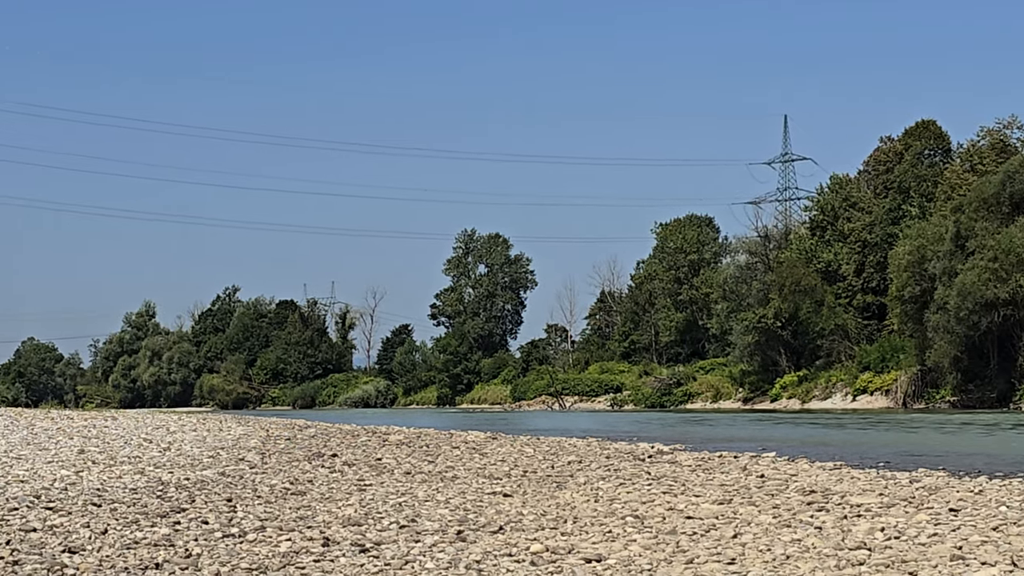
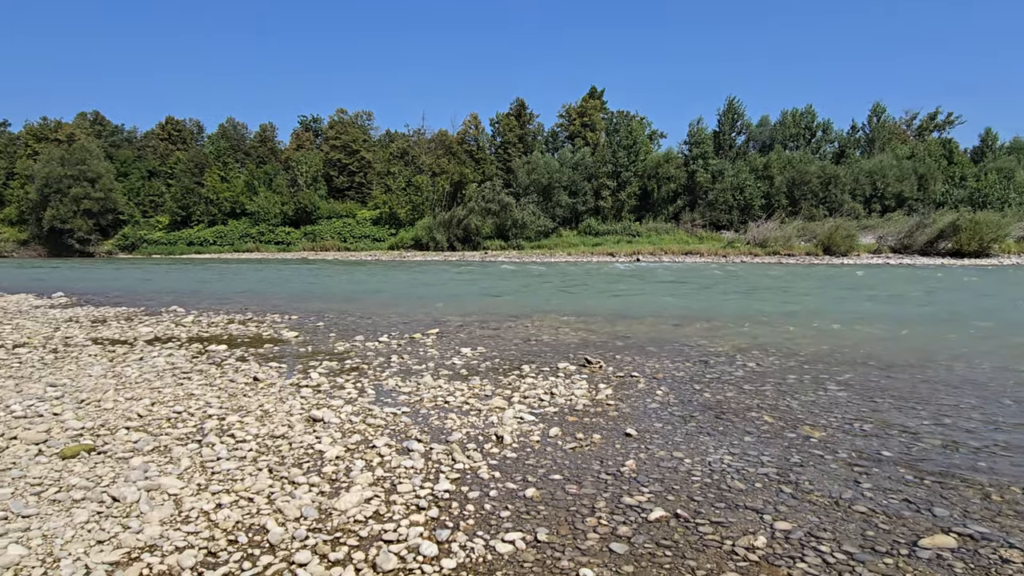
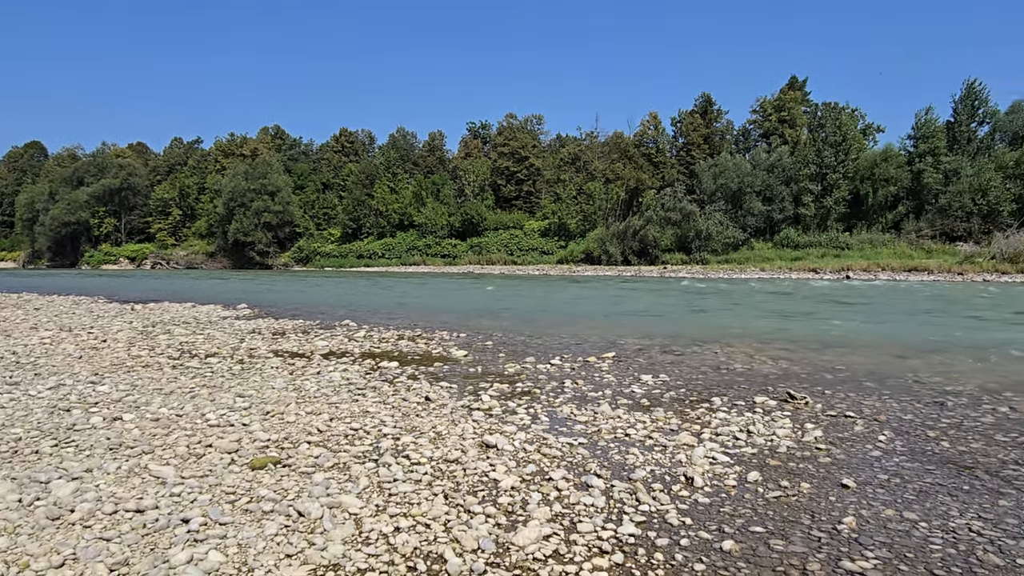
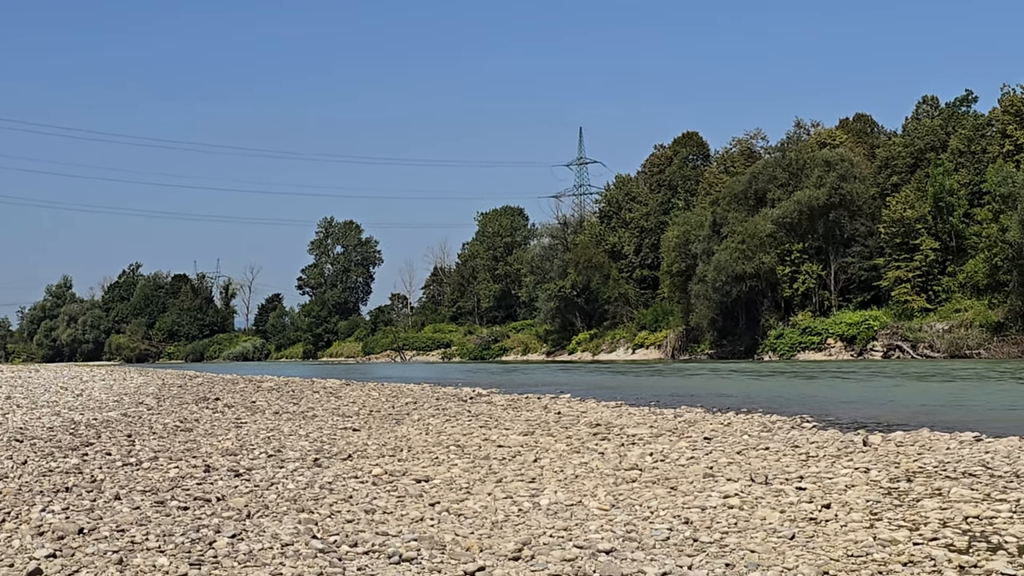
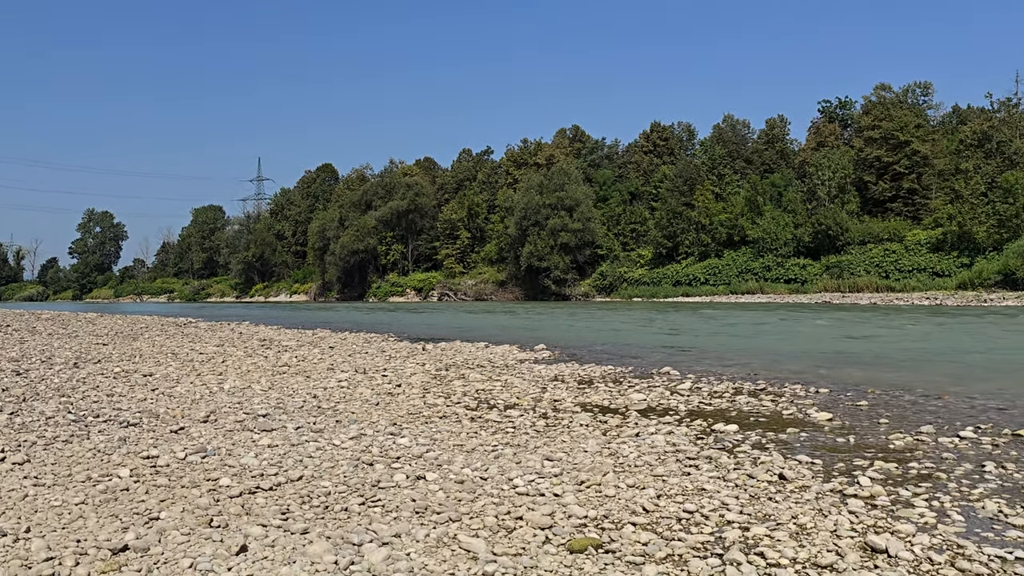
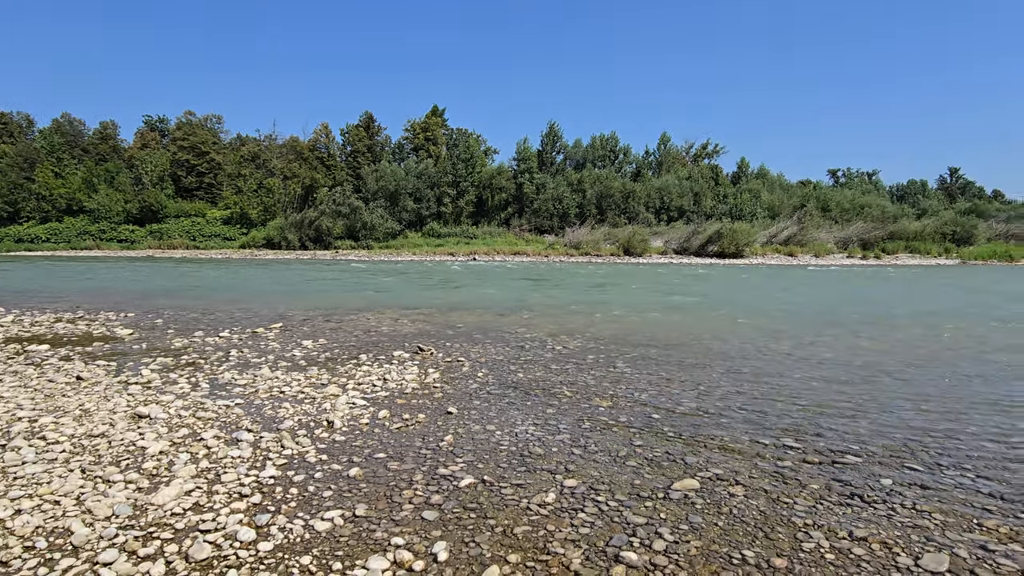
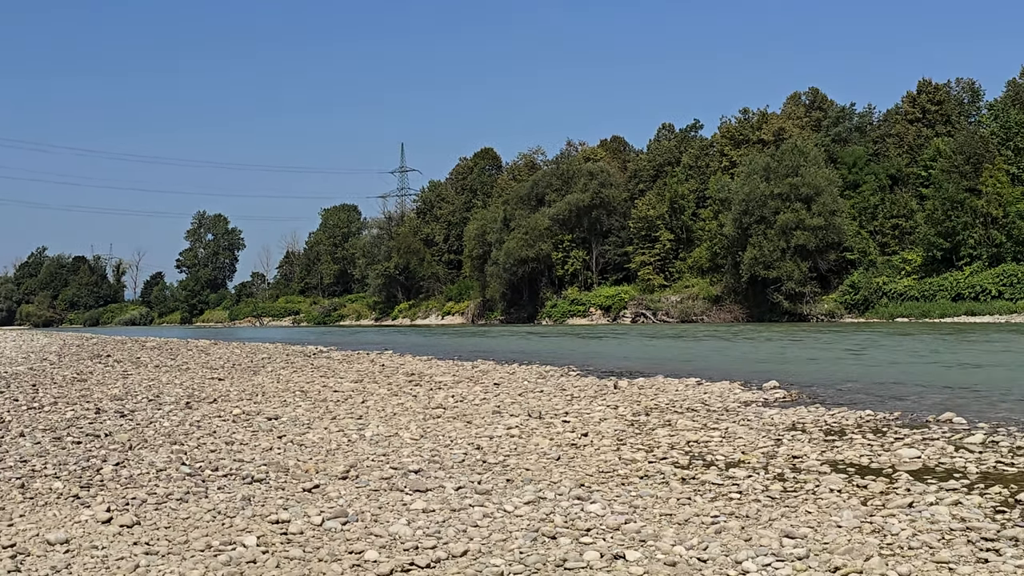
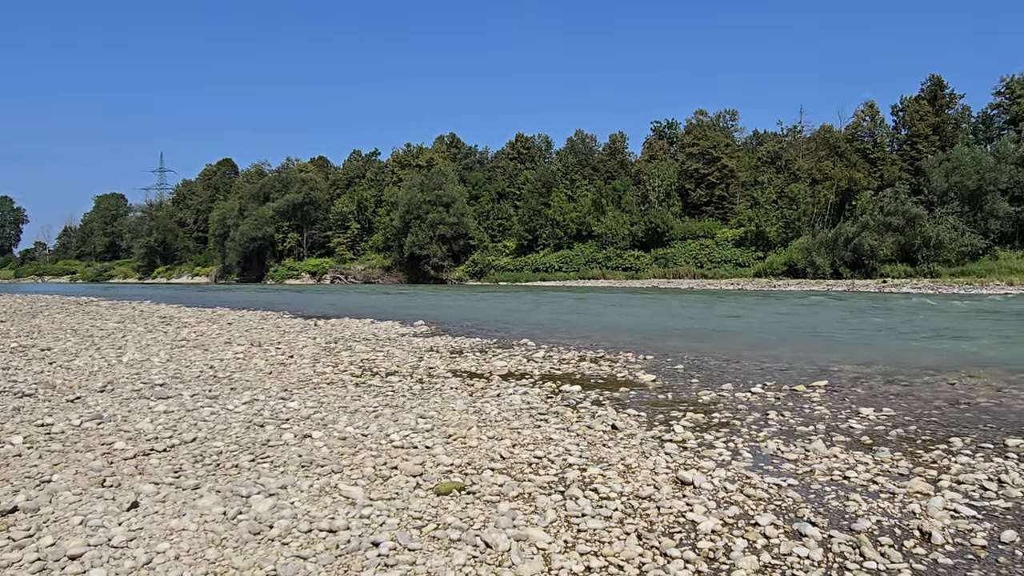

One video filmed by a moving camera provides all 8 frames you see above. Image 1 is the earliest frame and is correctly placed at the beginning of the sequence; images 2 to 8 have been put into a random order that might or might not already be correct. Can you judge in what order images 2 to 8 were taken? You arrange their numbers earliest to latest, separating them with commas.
4, 7, 5, 8, 3, 2, 6
